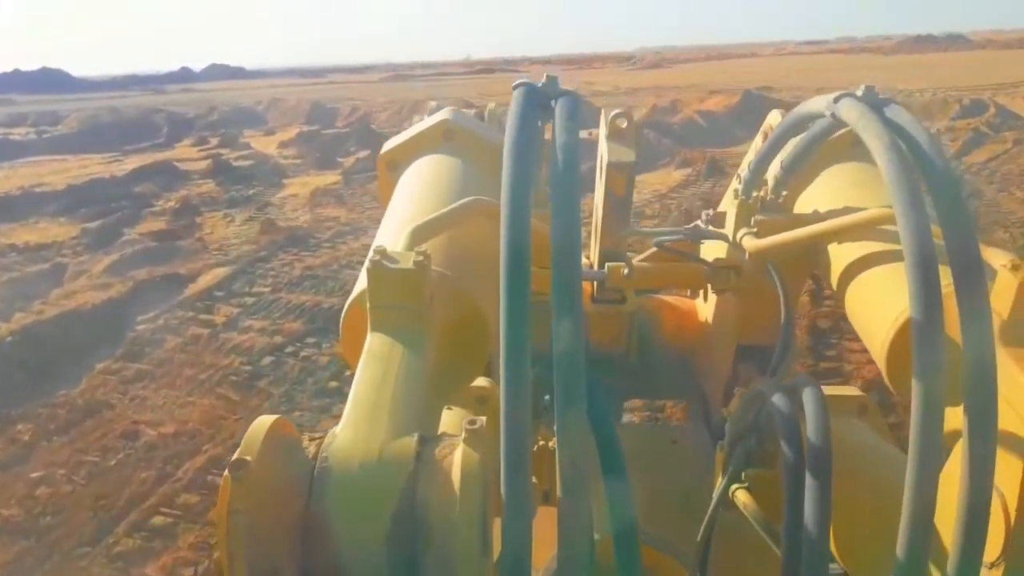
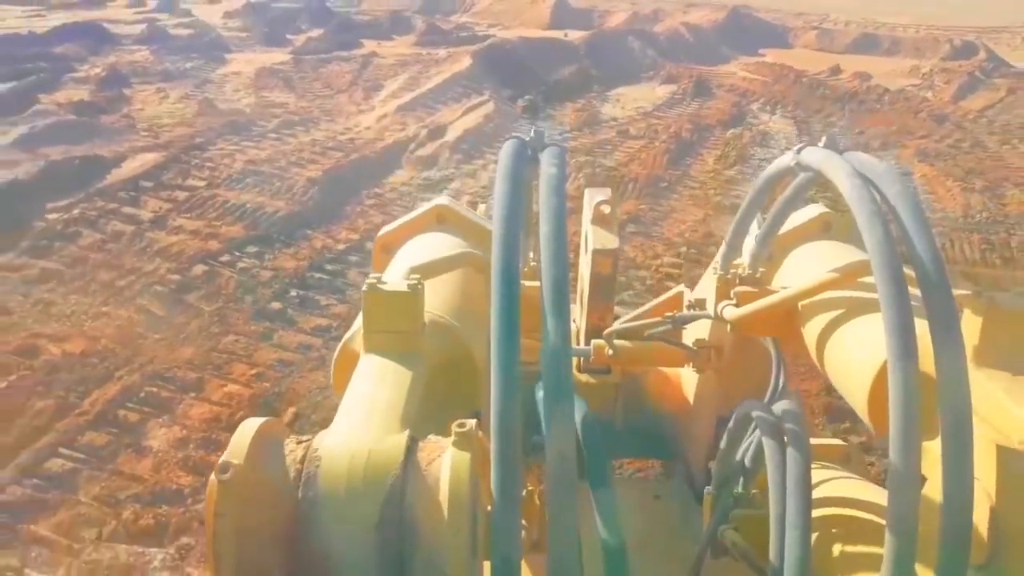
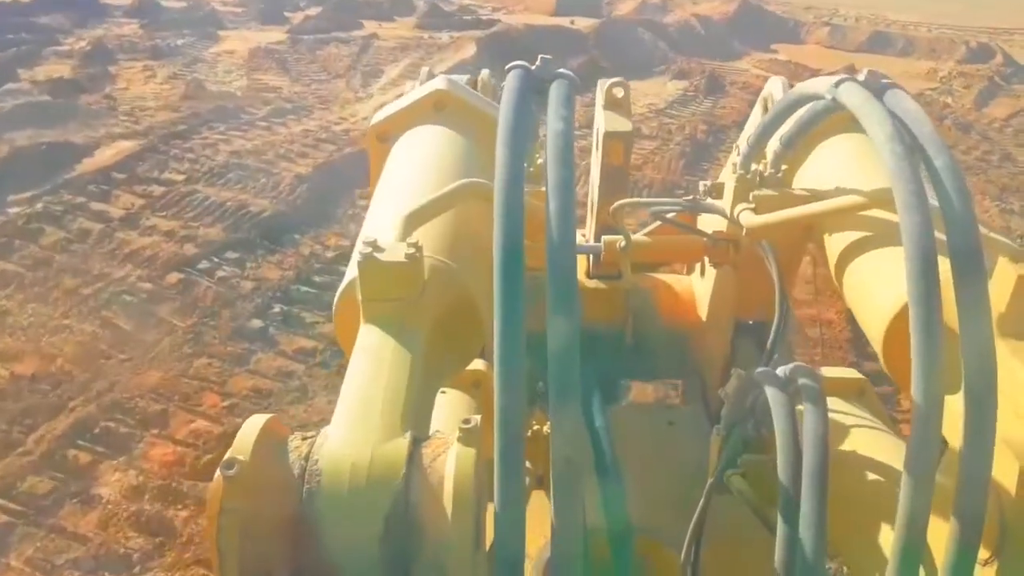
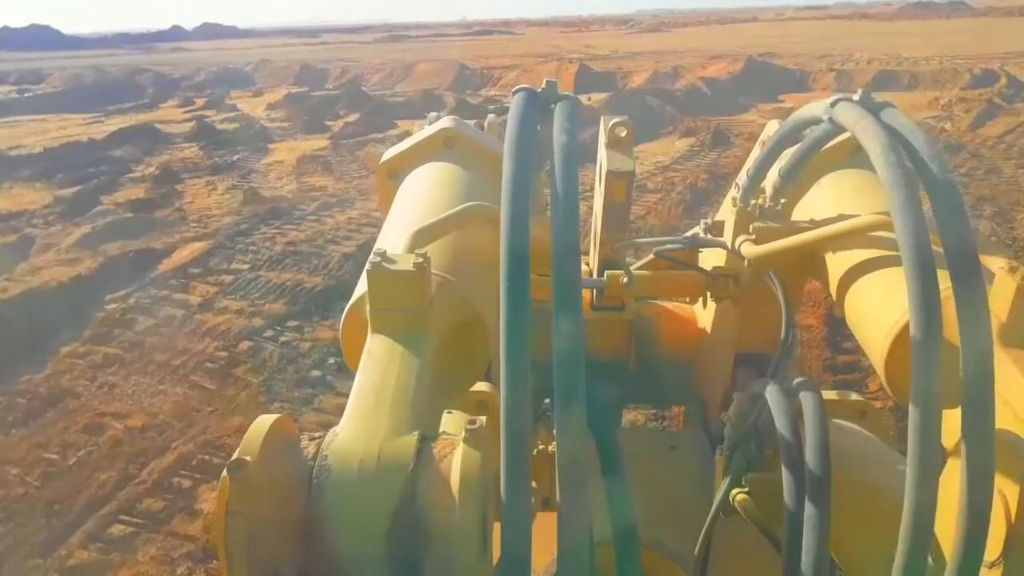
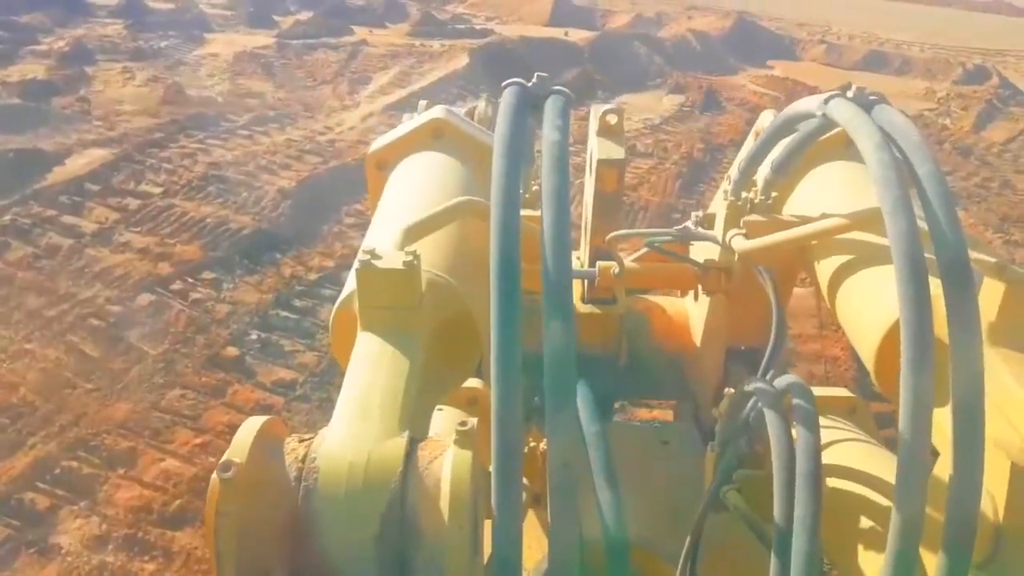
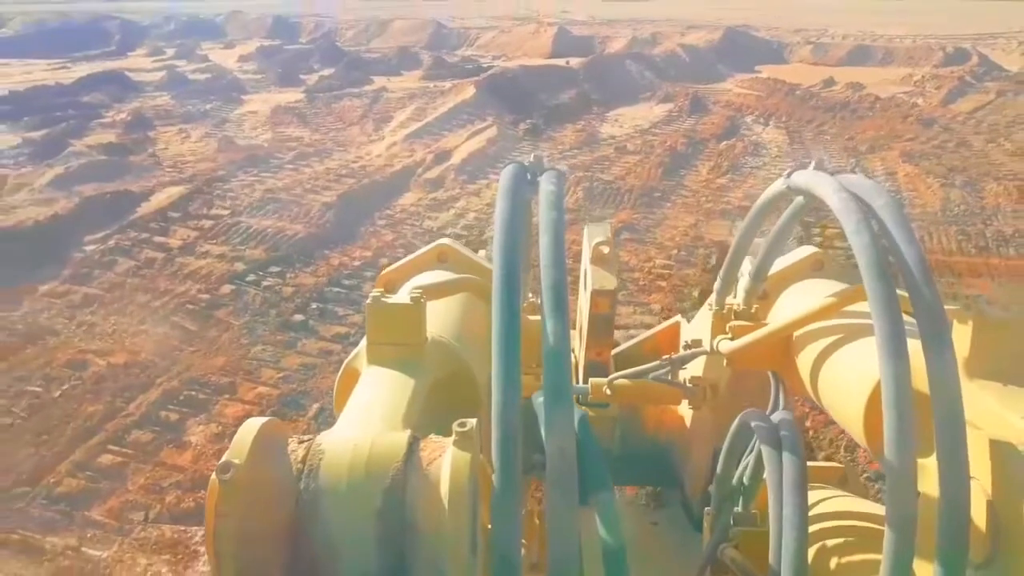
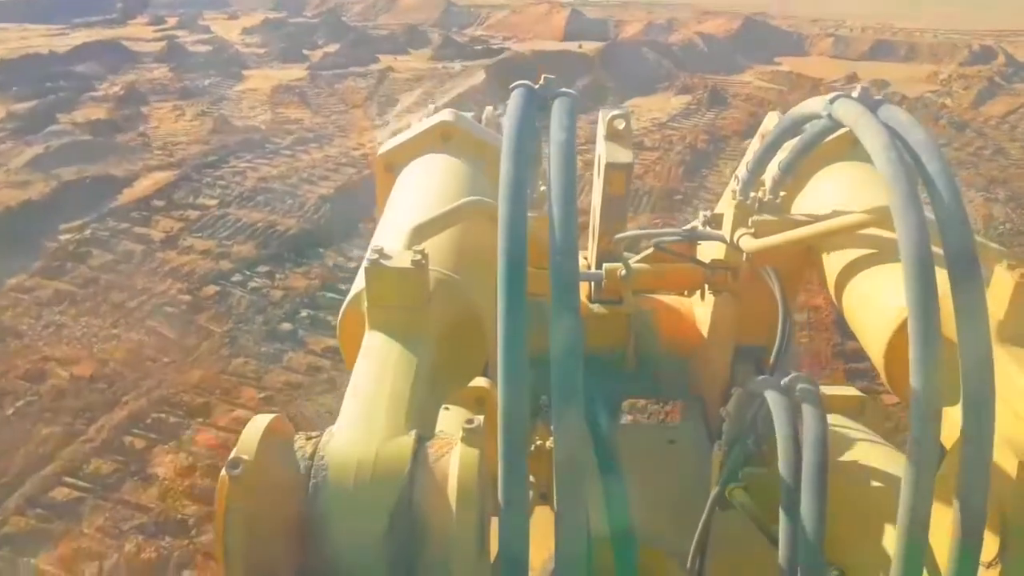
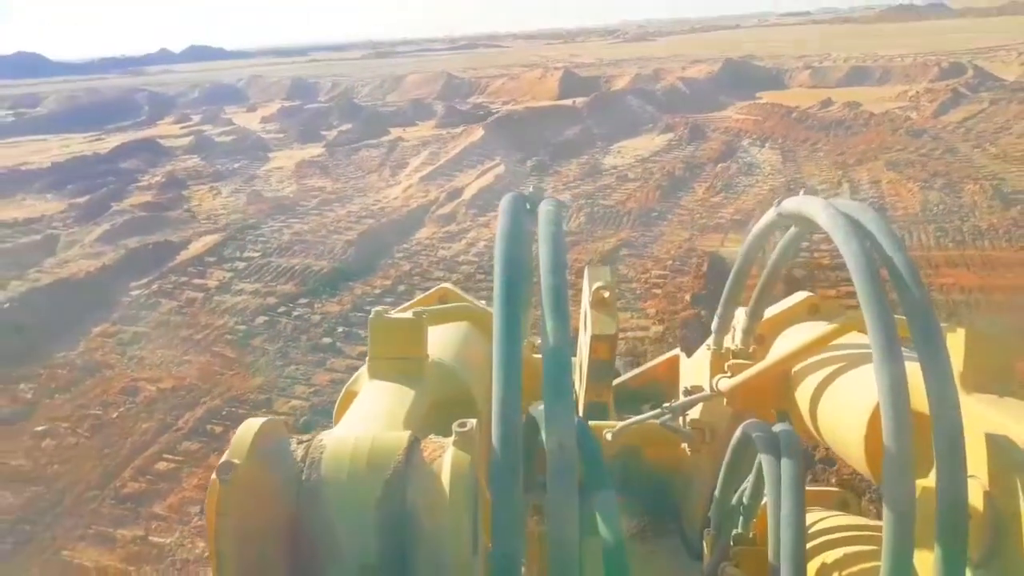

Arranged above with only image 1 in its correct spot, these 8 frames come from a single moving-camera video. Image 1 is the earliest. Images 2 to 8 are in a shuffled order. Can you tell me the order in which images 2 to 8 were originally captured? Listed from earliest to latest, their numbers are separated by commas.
4, 7, 3, 5, 2, 6, 8
